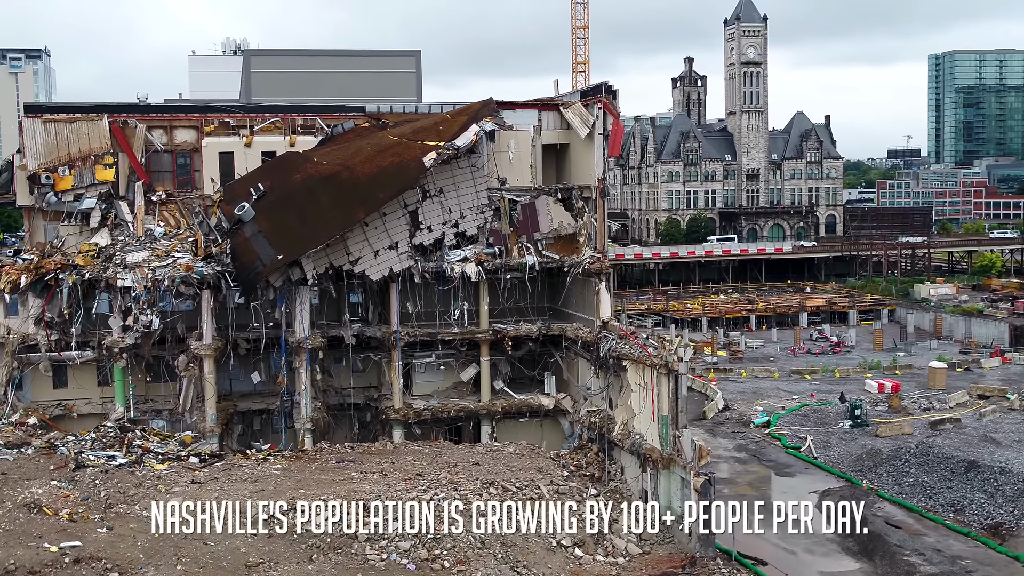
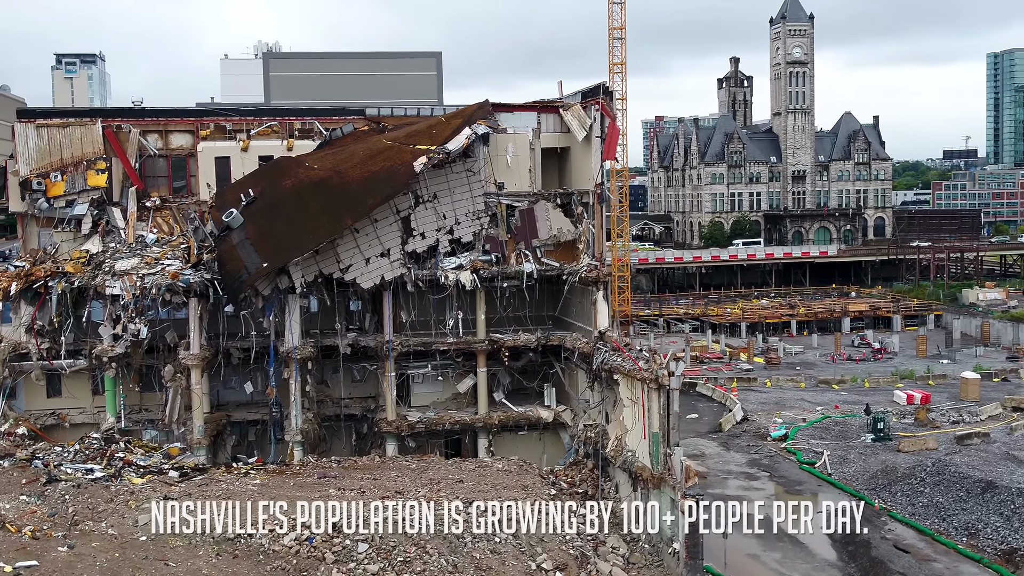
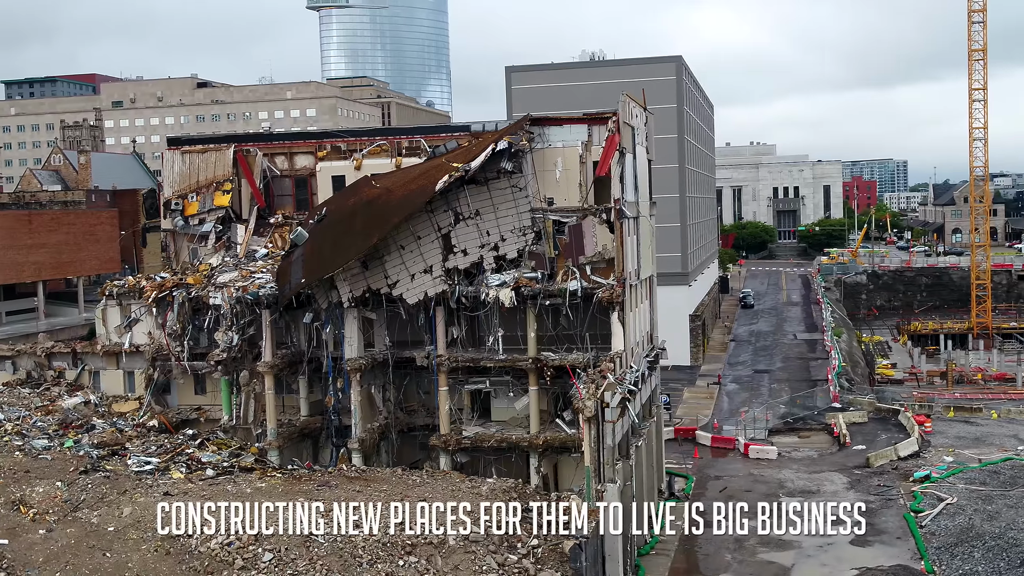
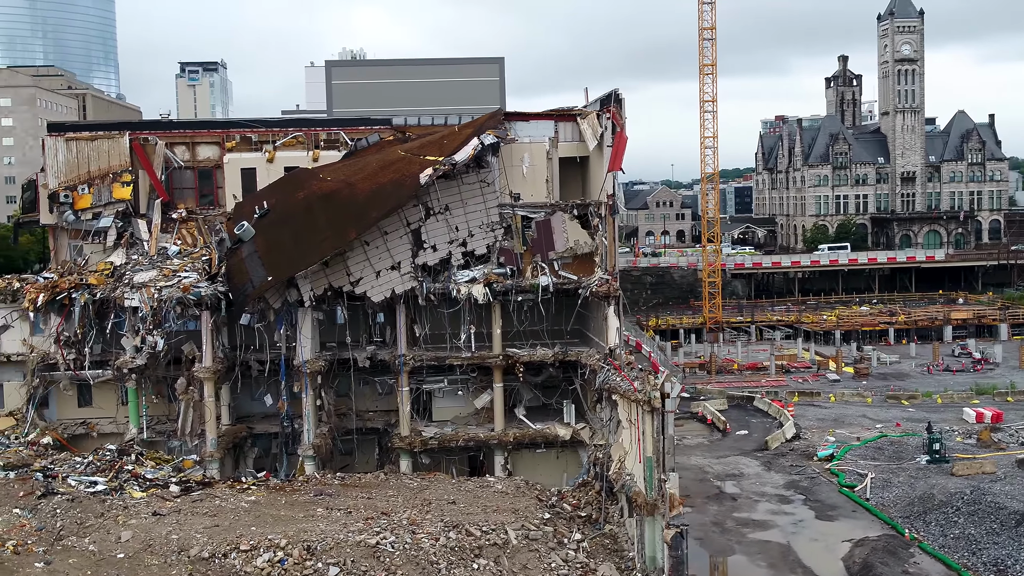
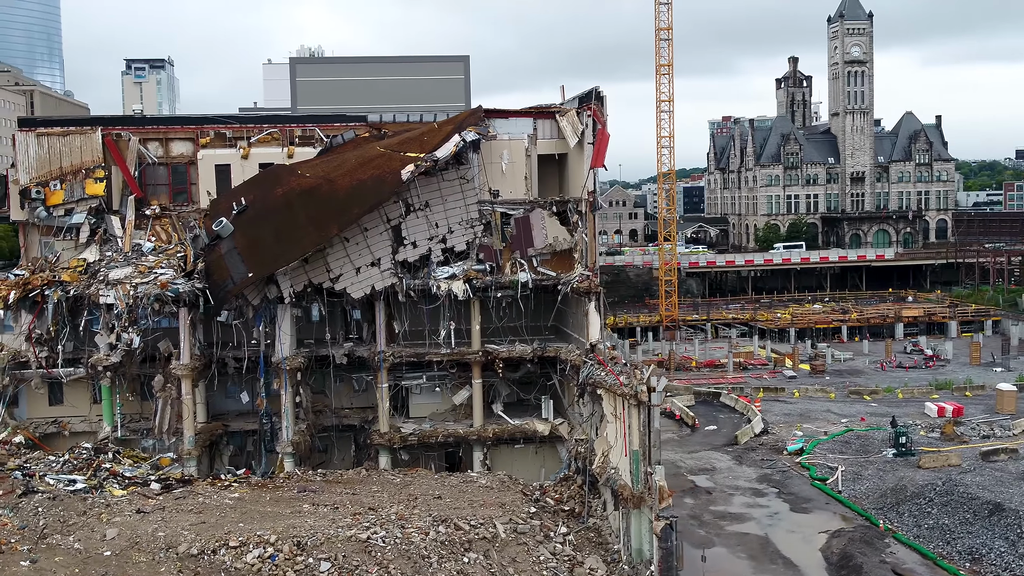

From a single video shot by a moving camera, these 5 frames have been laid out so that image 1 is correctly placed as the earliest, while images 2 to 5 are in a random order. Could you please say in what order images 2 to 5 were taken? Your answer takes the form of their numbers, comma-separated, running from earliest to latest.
2, 5, 4, 3
